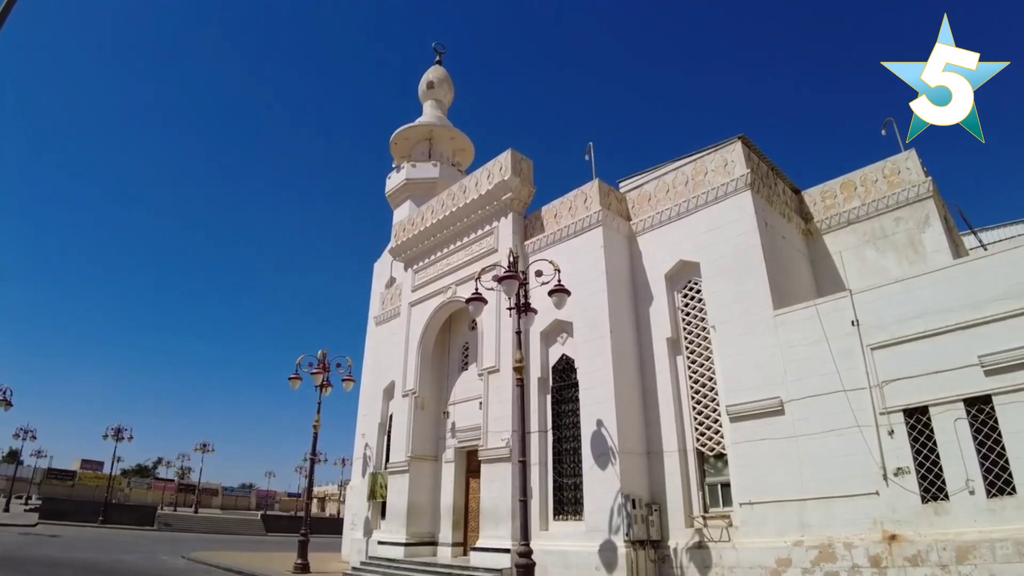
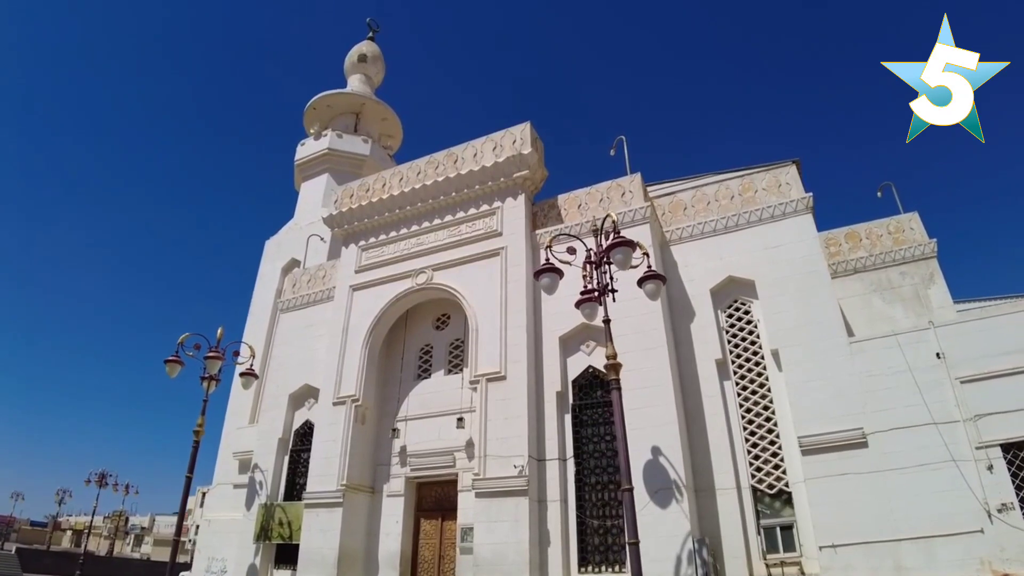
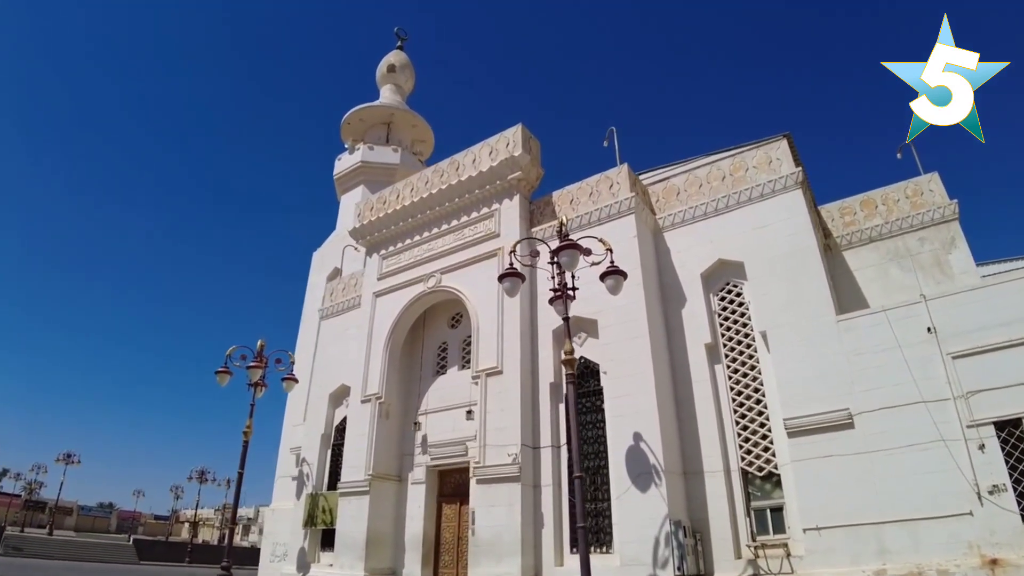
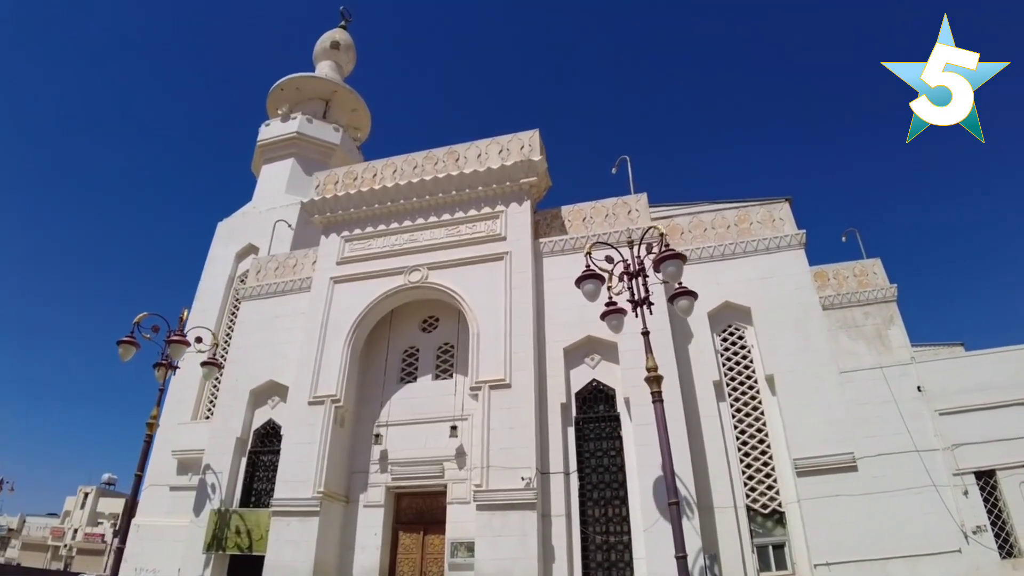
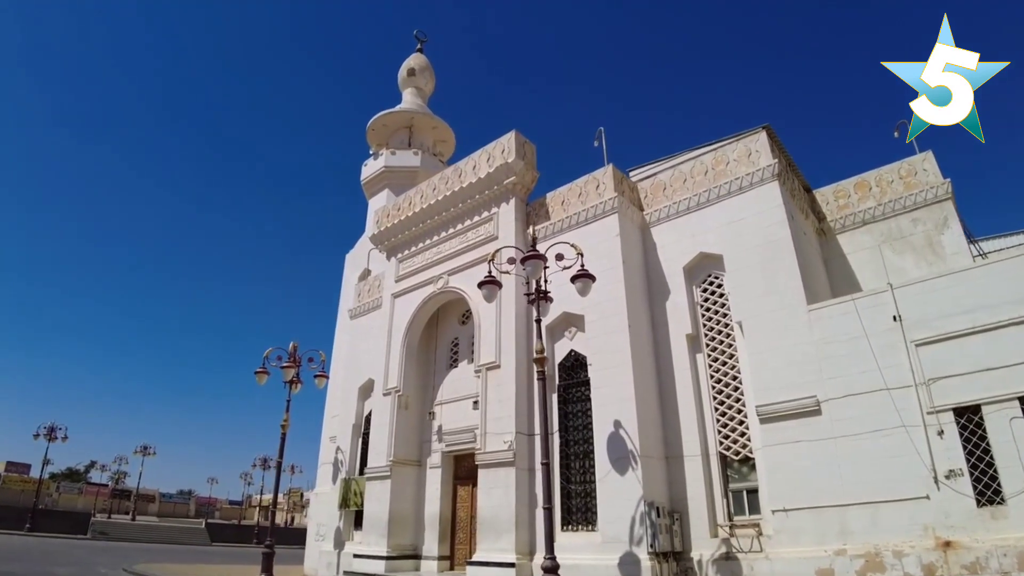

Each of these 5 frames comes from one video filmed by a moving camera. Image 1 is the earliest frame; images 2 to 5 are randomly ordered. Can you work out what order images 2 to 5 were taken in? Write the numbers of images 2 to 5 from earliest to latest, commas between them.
5, 3, 2, 4
